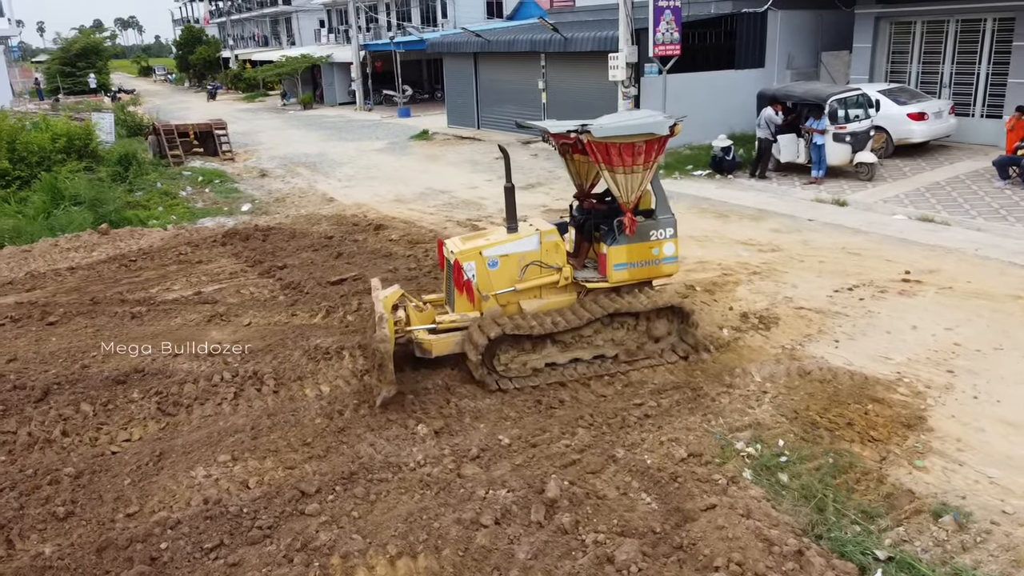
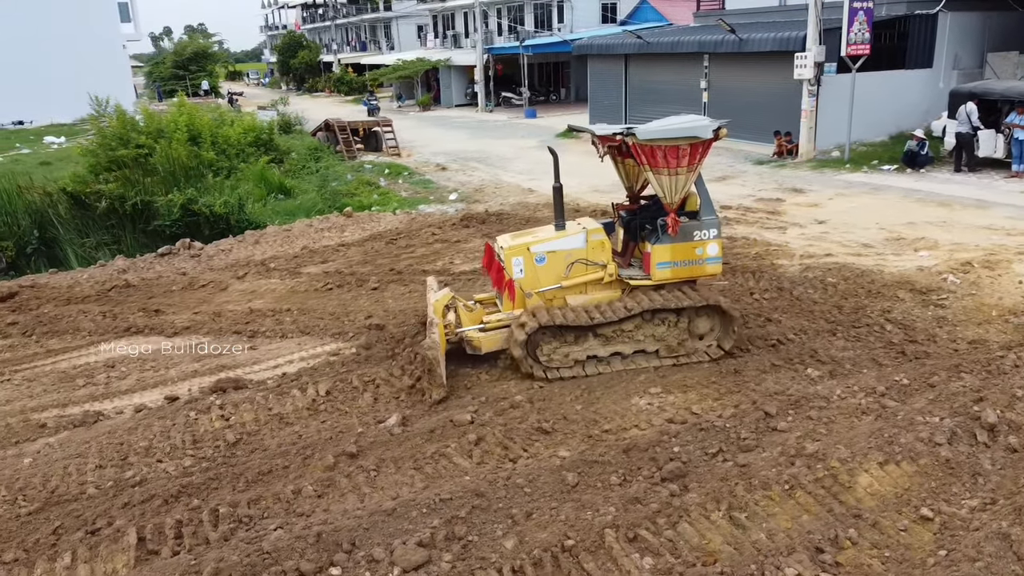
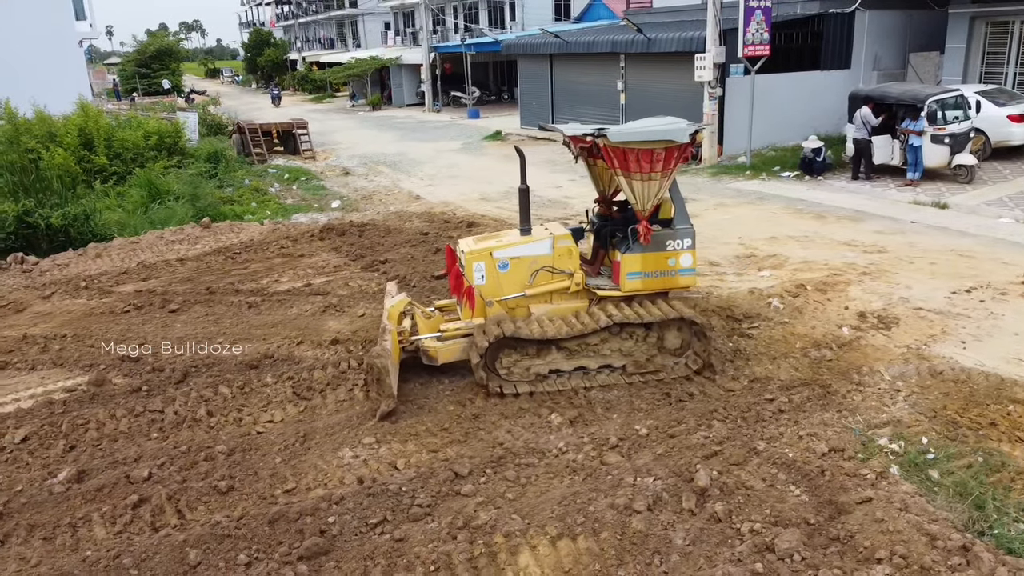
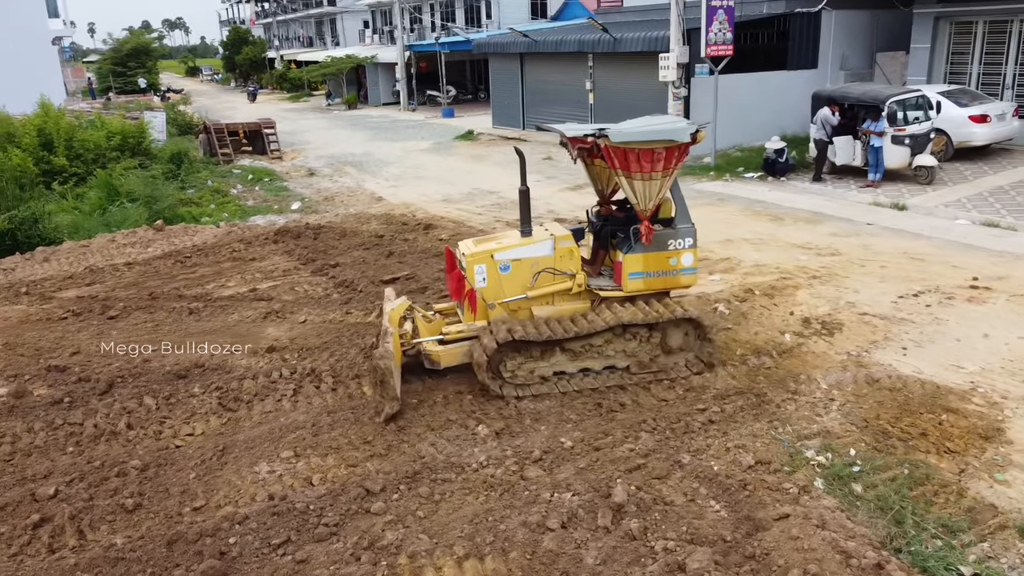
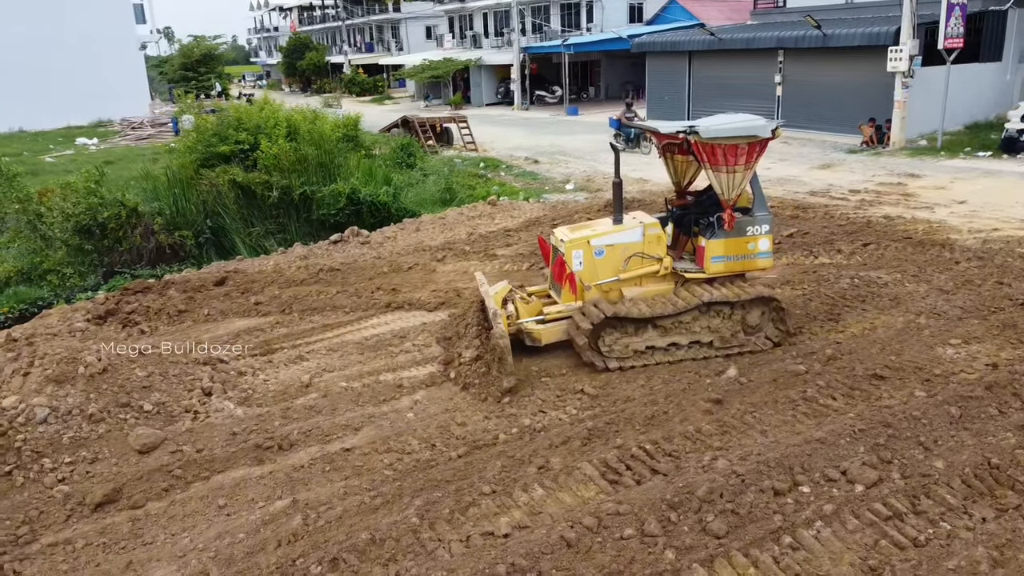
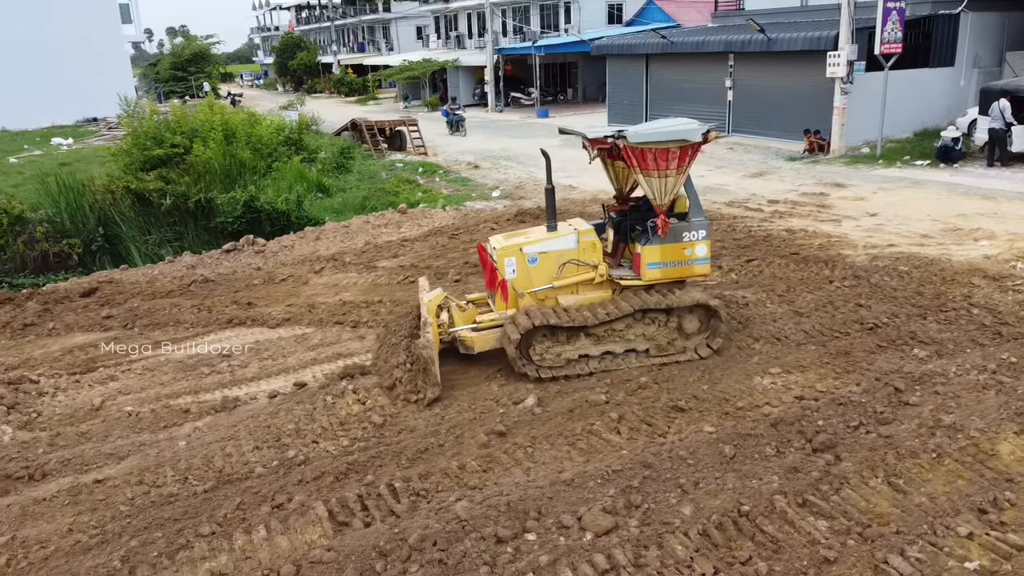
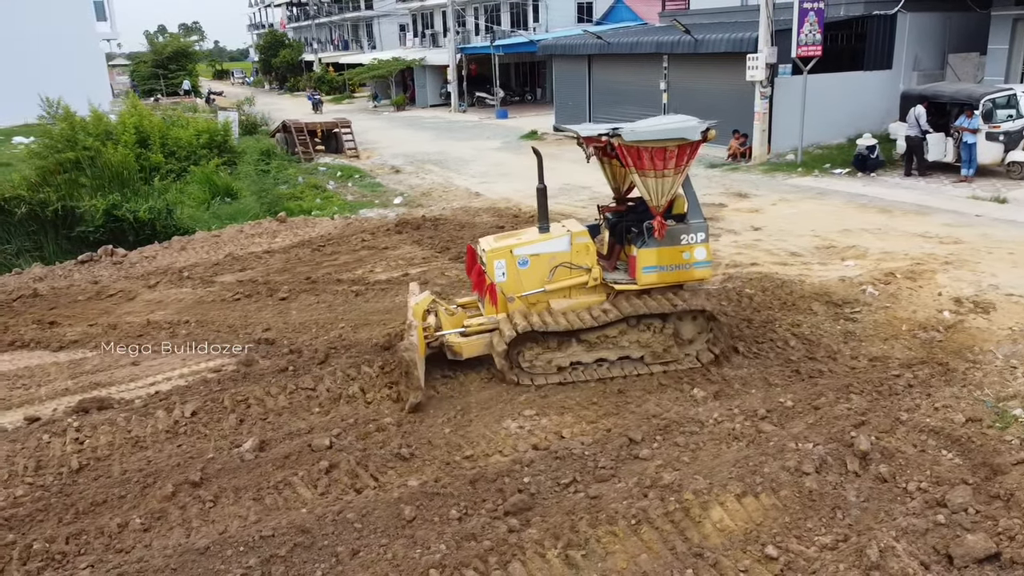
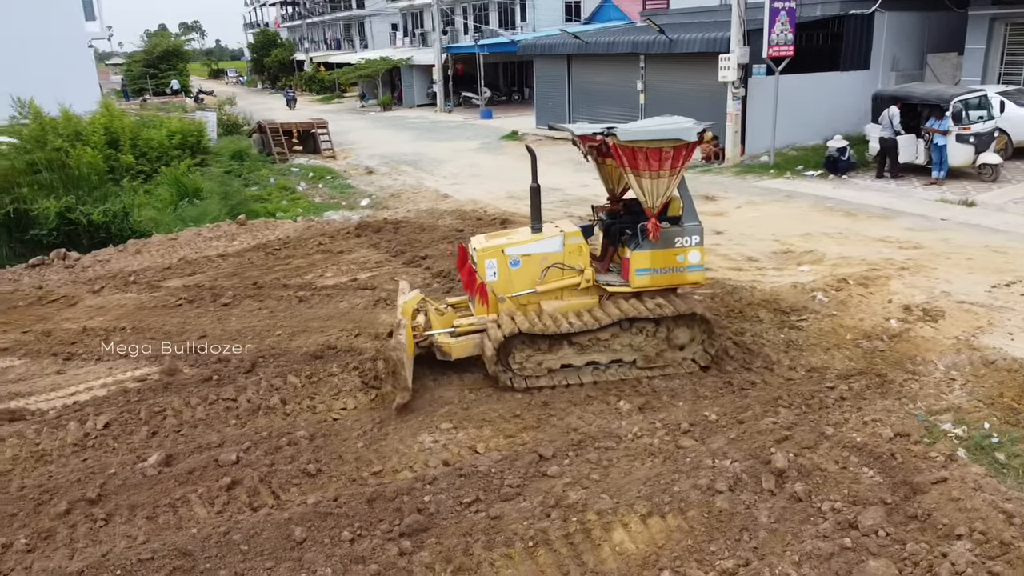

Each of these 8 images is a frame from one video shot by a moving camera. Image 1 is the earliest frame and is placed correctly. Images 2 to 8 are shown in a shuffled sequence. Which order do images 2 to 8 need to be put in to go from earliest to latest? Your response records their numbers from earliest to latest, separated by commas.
4, 3, 8, 7, 2, 6, 5
